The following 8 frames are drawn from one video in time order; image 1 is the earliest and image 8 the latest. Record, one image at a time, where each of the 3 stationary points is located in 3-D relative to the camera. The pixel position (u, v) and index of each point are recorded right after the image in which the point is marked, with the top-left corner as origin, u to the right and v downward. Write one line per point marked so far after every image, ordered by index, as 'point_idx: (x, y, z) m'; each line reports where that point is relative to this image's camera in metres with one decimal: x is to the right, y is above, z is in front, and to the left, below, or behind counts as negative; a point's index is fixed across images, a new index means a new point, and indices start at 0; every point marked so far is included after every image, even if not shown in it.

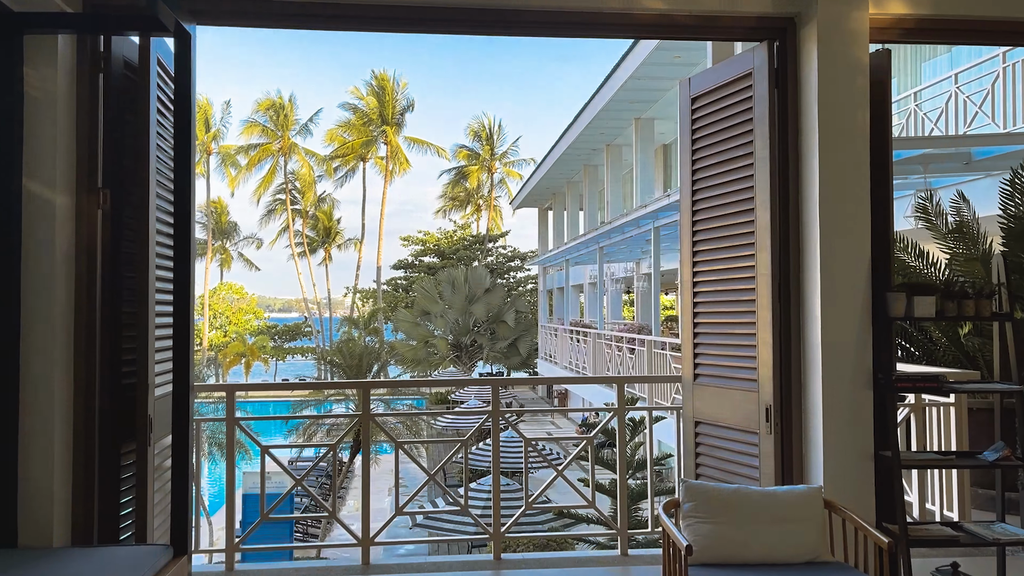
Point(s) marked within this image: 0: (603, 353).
0: (+1.3, -1.0, +12.2) m
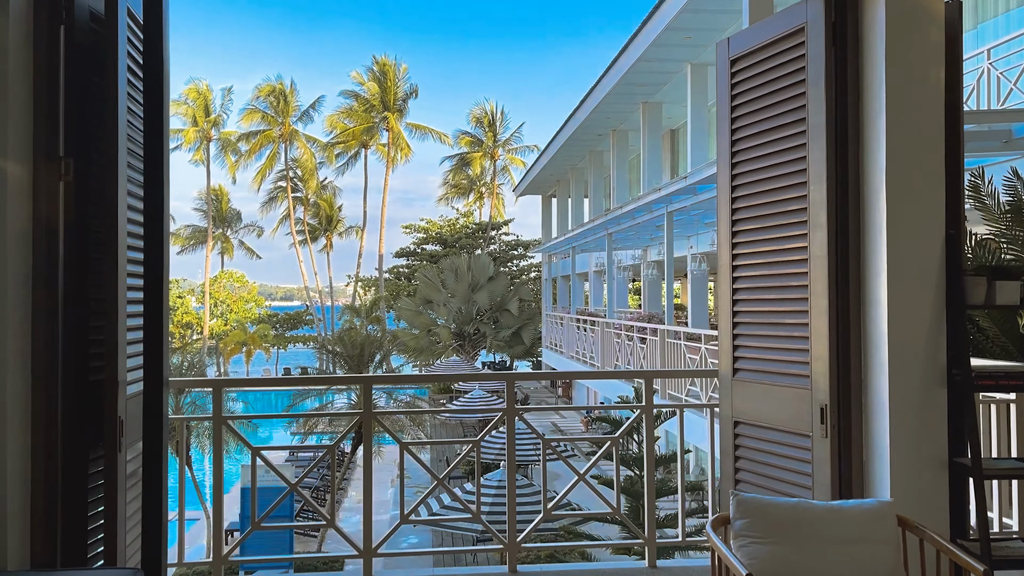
0: (+1.4, -0.8, +11.8) m
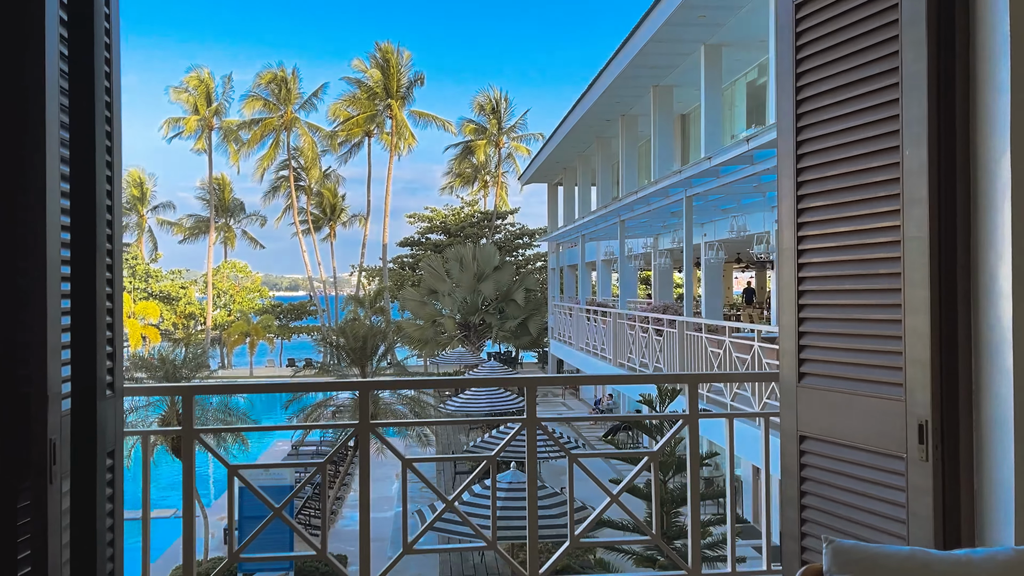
0: (+1.5, -0.6, +11.3) m
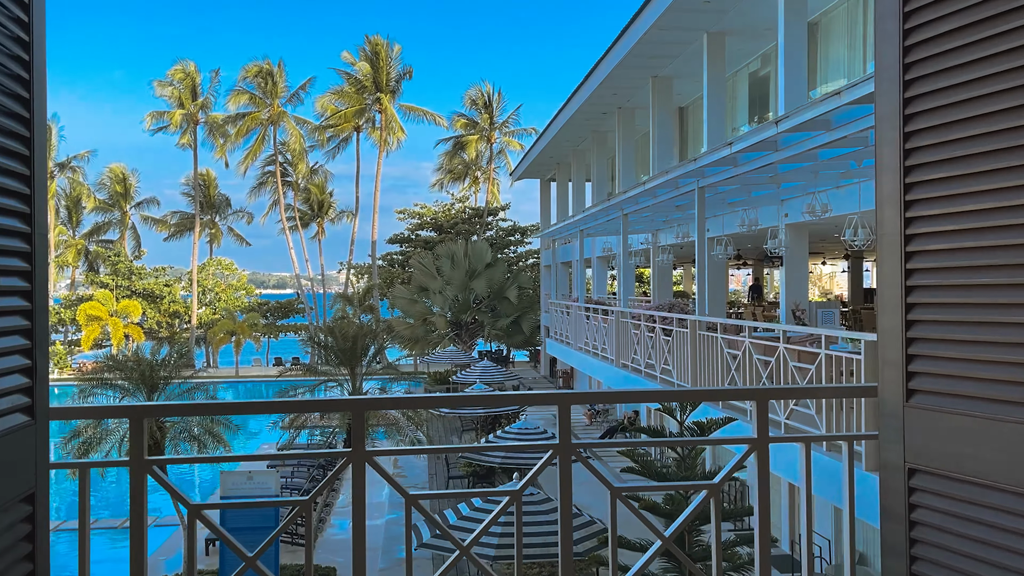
0: (+1.5, -0.6, +10.8) m
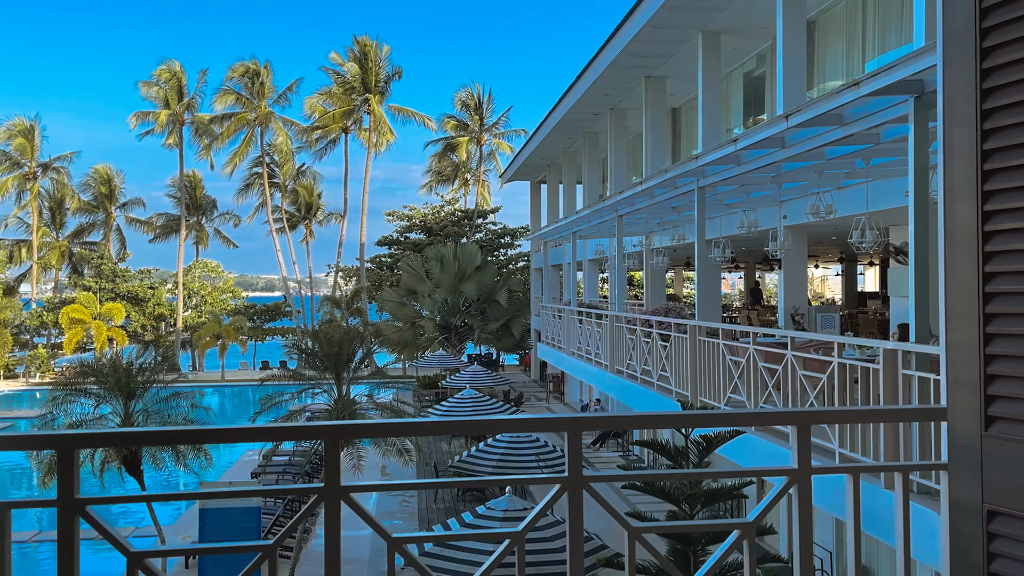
0: (+1.4, -0.6, +10.5) m
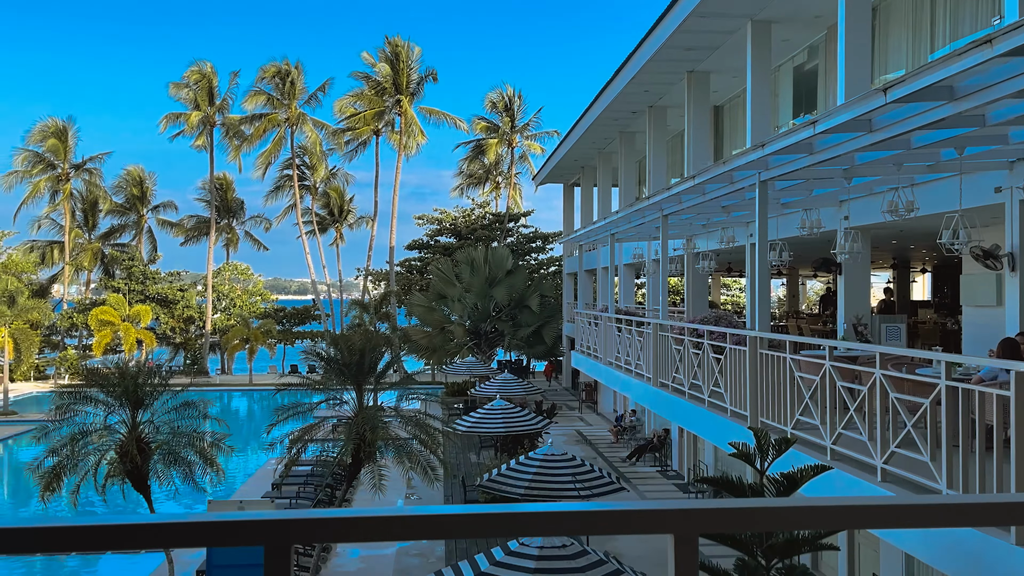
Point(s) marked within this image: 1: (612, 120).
0: (+1.8, -0.7, +9.6) m
1: (+2.2, +3.7, +18.5) m
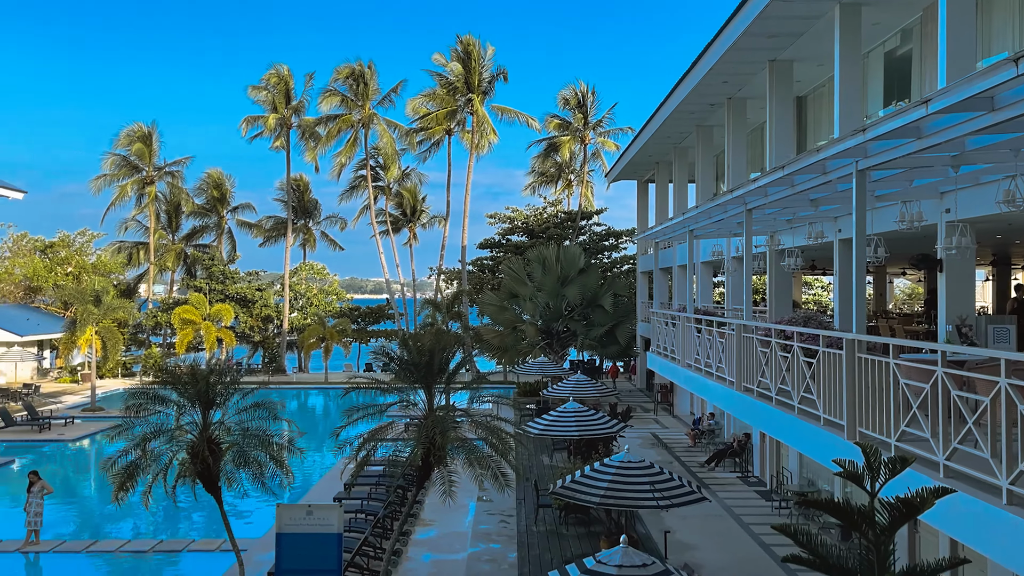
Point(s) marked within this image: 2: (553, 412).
0: (+2.6, -0.7, +9.1) m
1: (+3.8, +3.7, +17.9) m
2: (+0.6, -1.8, +12.7) m
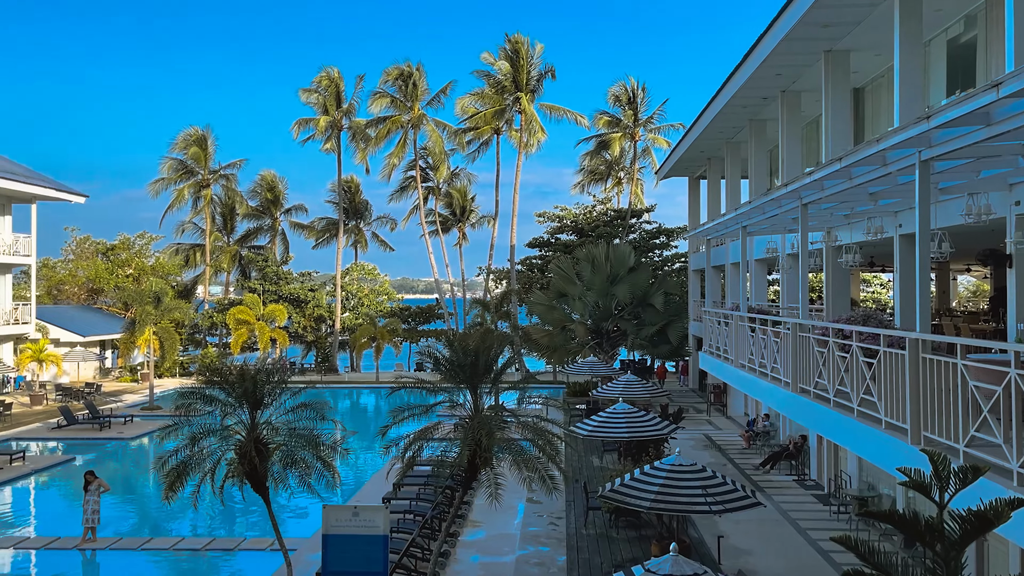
0: (+3.1, -0.7, +8.8) m
1: (+4.8, +3.8, +17.4) m
2: (+1.3, -1.8, +12.5) m
